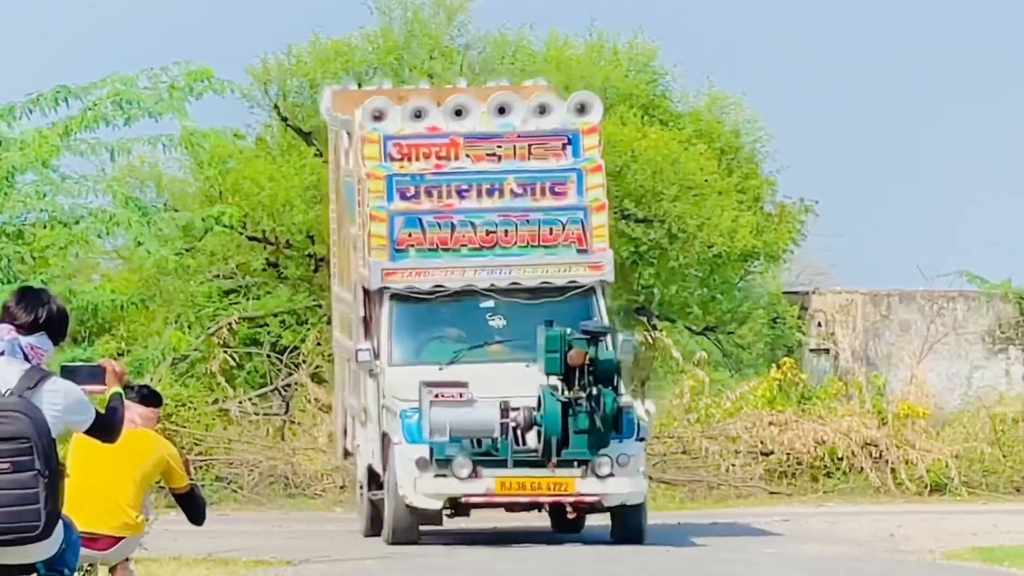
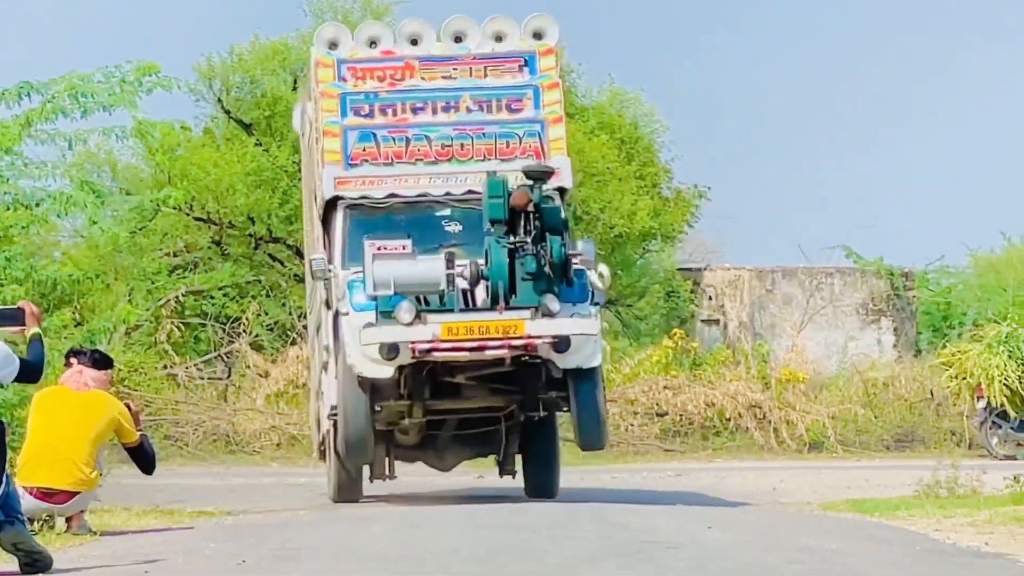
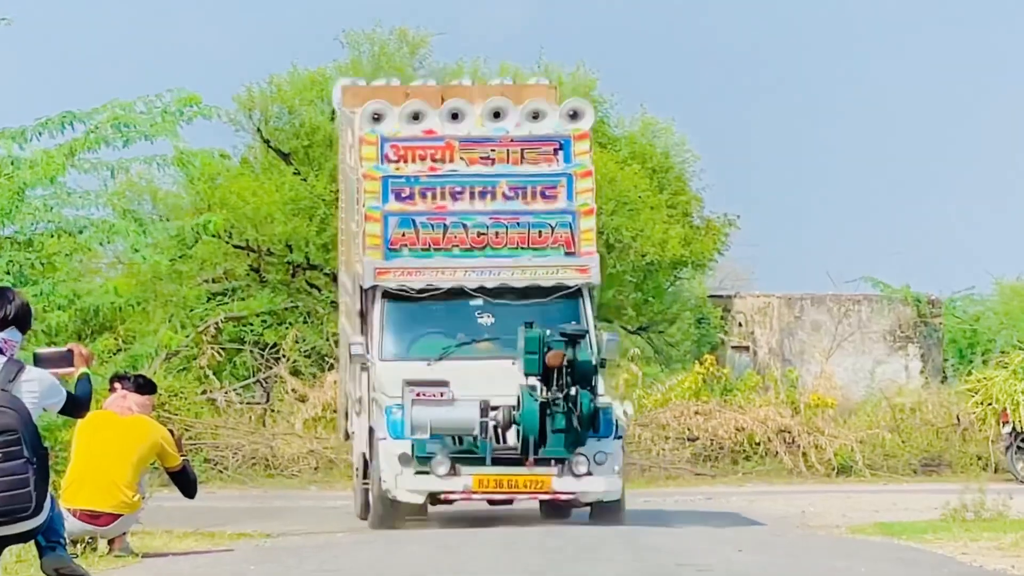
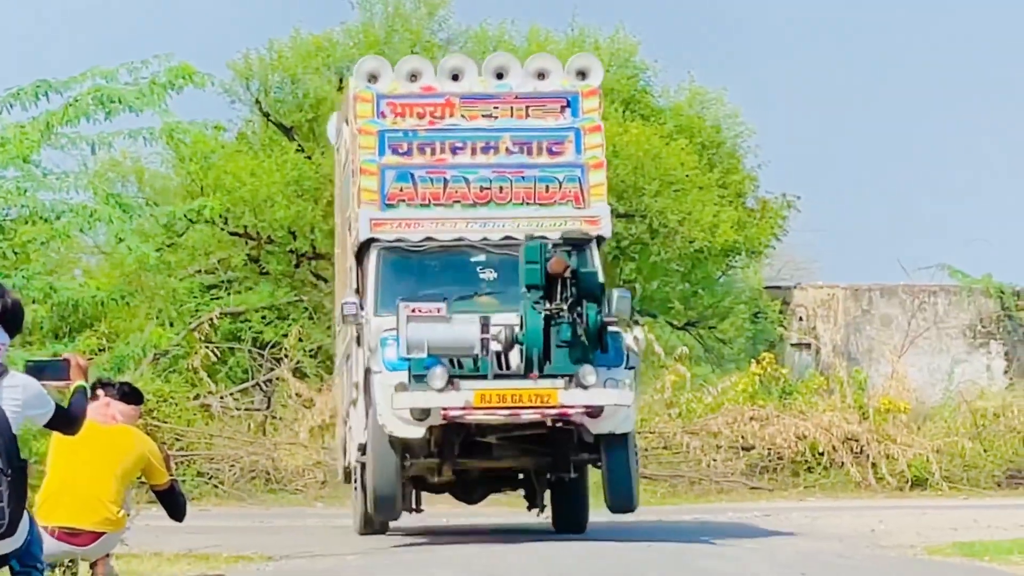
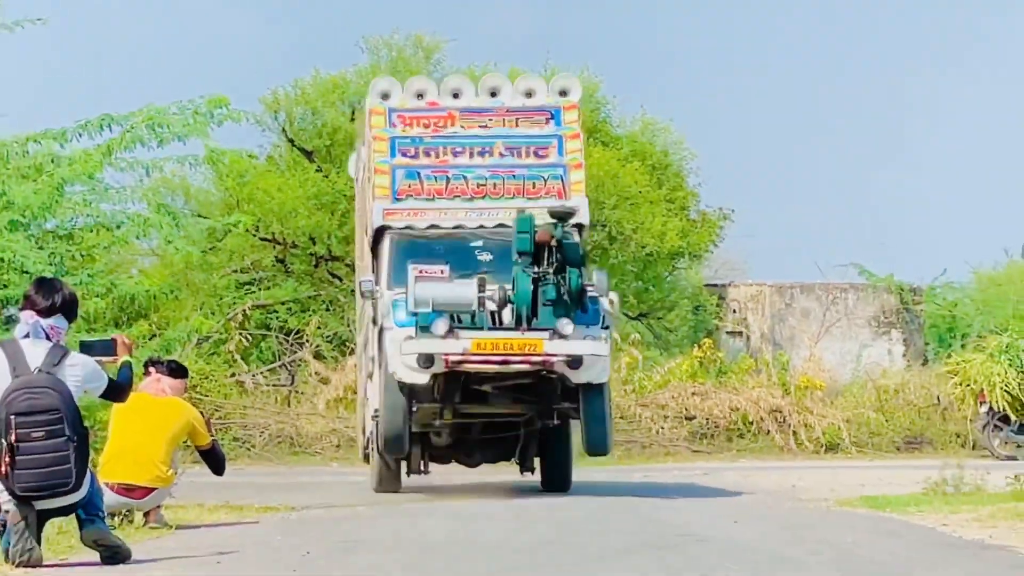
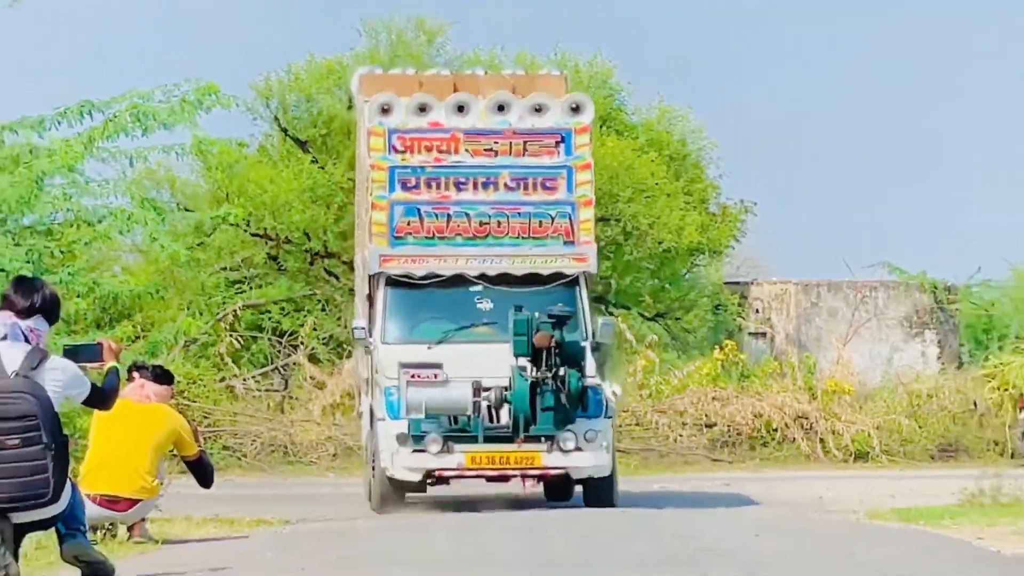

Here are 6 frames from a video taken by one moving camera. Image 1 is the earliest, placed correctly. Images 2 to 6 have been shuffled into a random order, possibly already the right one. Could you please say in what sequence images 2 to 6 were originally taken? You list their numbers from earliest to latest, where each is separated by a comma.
4, 6, 5, 3, 2
